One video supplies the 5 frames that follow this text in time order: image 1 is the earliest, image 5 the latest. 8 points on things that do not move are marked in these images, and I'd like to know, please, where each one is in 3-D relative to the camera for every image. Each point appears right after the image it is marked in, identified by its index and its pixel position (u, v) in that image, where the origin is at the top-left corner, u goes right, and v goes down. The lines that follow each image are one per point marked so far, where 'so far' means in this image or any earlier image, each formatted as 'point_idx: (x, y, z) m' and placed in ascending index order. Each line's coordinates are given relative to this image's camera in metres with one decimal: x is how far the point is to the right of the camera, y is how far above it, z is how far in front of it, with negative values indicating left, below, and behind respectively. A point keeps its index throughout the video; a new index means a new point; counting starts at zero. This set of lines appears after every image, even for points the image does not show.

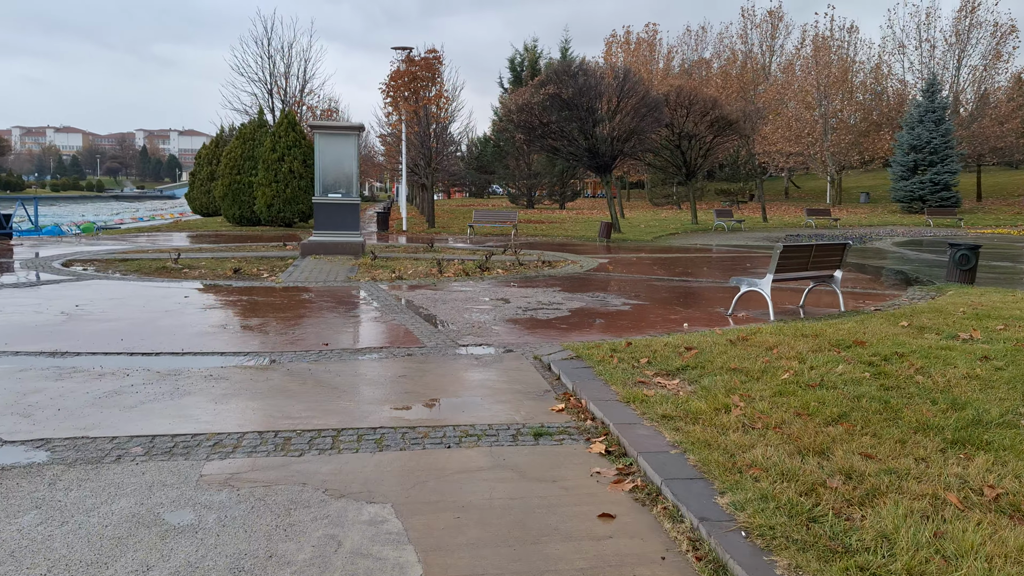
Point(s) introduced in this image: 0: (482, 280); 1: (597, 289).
0: (-0.5, +0.1, +12.1) m
1: (+1.2, 0.0, +11.3) m
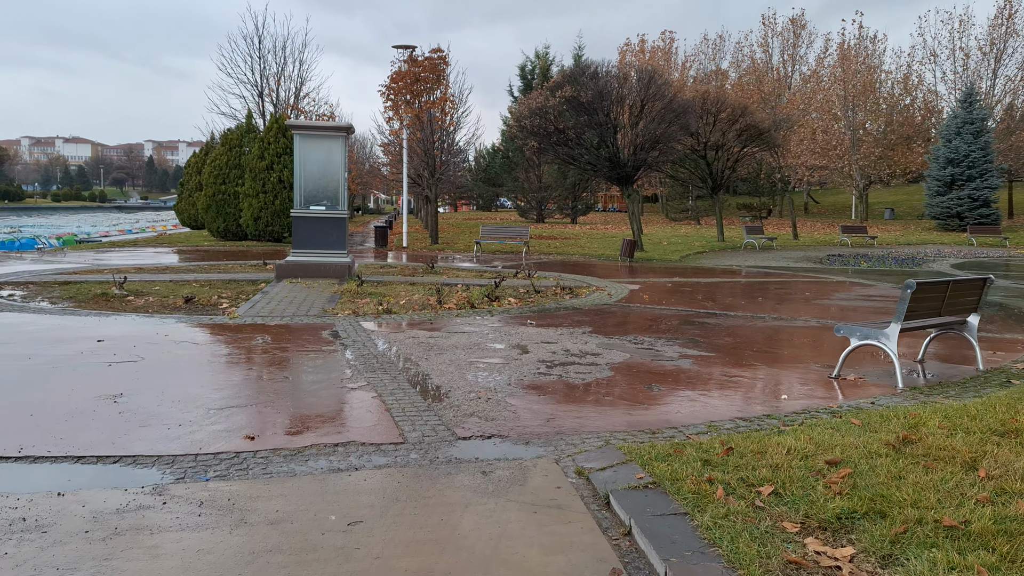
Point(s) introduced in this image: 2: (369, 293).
0: (-0.3, -0.3, +9.7) m
1: (+1.4, -0.5, +8.9) m
2: (-2.0, -0.1, +11.3) m
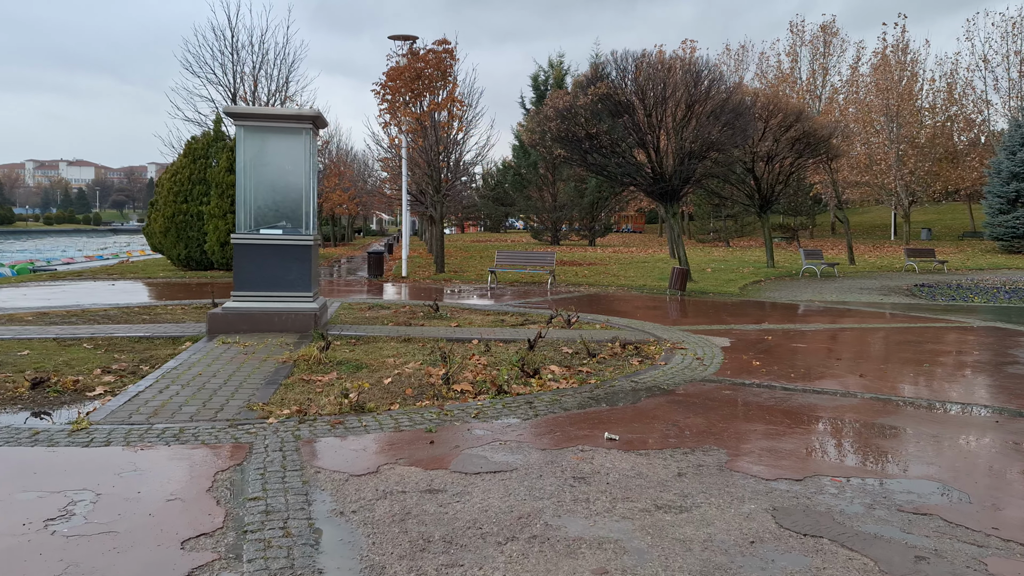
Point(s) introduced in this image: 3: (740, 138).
0: (+0.1, -0.9, +5.7) m
1: (+1.8, -1.0, +4.9) m
2: (-1.6, -0.7, +7.3) m
3: (+5.5, +3.6, +19.2) m
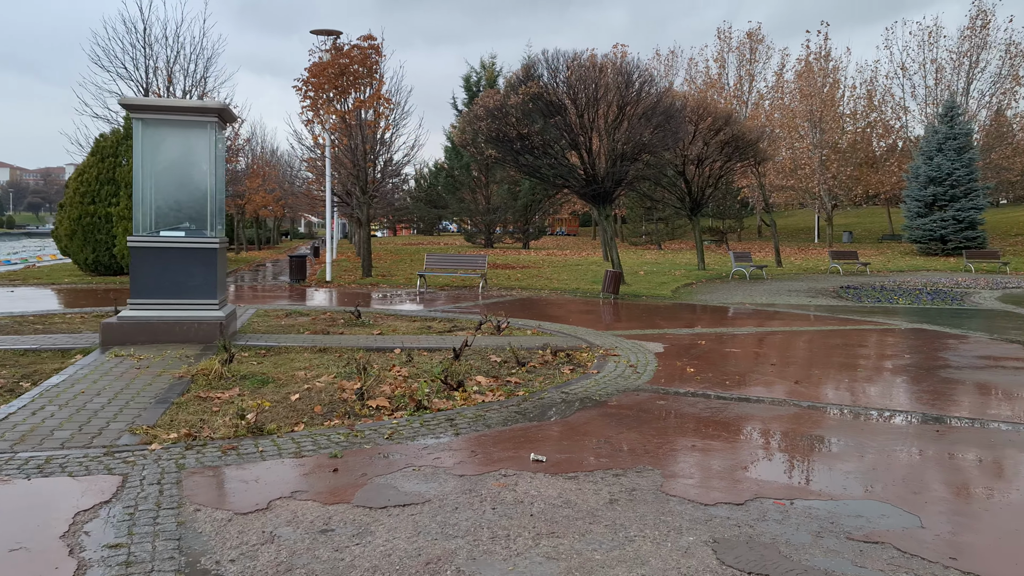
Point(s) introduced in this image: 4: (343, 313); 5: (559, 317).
0: (-0.4, -1.0, +5.2) m
1: (+1.3, -1.0, +4.5) m
2: (-2.3, -0.8, +6.7) m
3: (+3.8, +3.6, +19.1) m
4: (-2.5, -0.4, +11.7) m
5: (+0.9, -0.5, +14.1) m
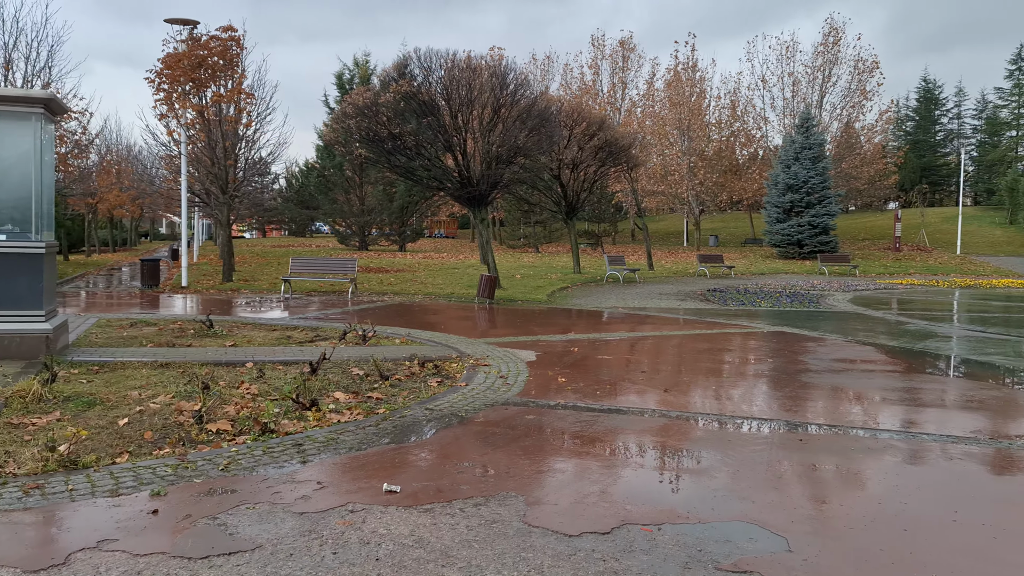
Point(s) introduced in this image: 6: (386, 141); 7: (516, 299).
0: (-1.3, -1.0, +4.7) m
1: (+0.5, -1.1, +4.3) m
2: (-3.3, -0.8, +5.9) m
3: (+0.8, +3.5, +19.1) m
4: (-4.3, -0.5, +10.9) m
5: (-1.4, -0.6, +13.7) m
6: (-2.9, +3.4, +18.6) m
7: (+0.1, -0.2, +17.8) m
